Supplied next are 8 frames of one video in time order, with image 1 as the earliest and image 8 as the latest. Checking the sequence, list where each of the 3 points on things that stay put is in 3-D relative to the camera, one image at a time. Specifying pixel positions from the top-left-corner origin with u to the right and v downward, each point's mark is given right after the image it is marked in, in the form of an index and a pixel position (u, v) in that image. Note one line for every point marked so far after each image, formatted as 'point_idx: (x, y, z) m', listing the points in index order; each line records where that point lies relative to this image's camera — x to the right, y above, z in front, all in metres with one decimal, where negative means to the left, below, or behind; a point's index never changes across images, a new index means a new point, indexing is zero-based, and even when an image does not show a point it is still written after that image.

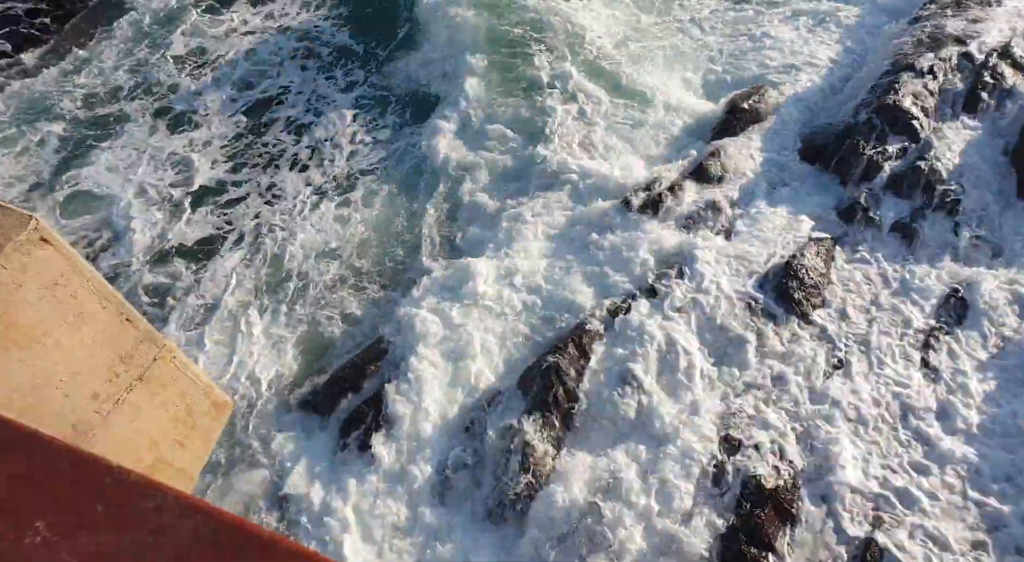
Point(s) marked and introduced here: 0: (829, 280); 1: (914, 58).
0: (+5.8, 0.0, +14.4) m
1: (+7.8, +4.3, +15.3) m
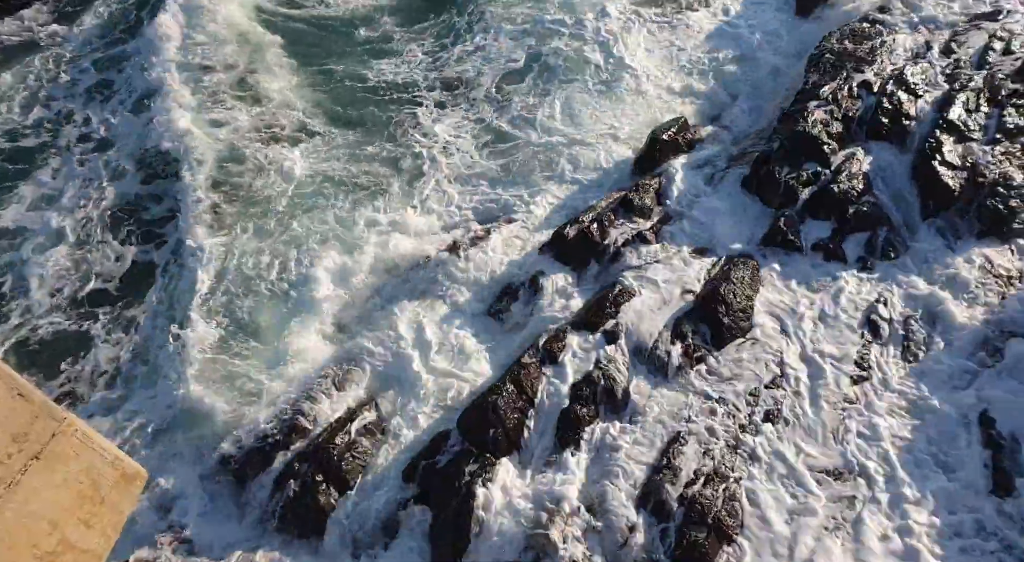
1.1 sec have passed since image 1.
0: (+4.5, -0.4, +14.7) m
1: (+6.2, +3.9, +16.0) m
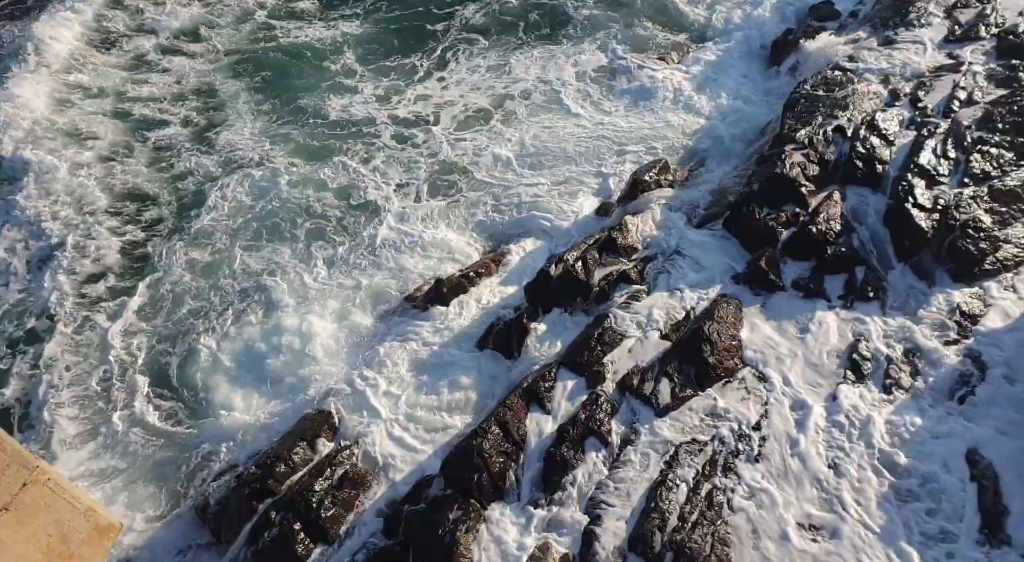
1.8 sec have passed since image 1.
0: (+4.3, -1.2, +14.9) m
1: (+5.8, +3.1, +16.6) m
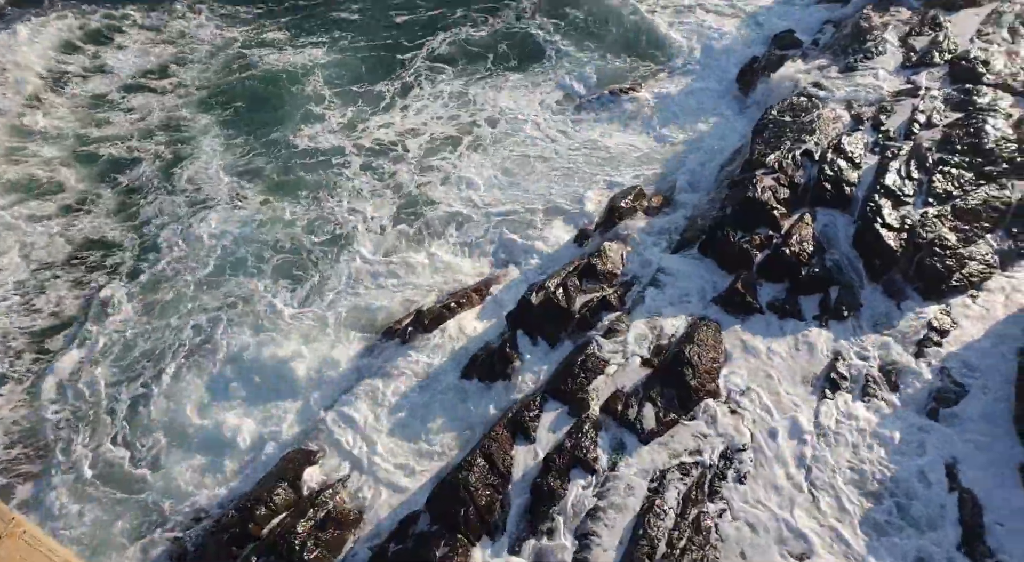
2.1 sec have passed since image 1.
0: (+4.0, -1.6, +15.0) m
1: (+5.3, +2.7, +16.9) m
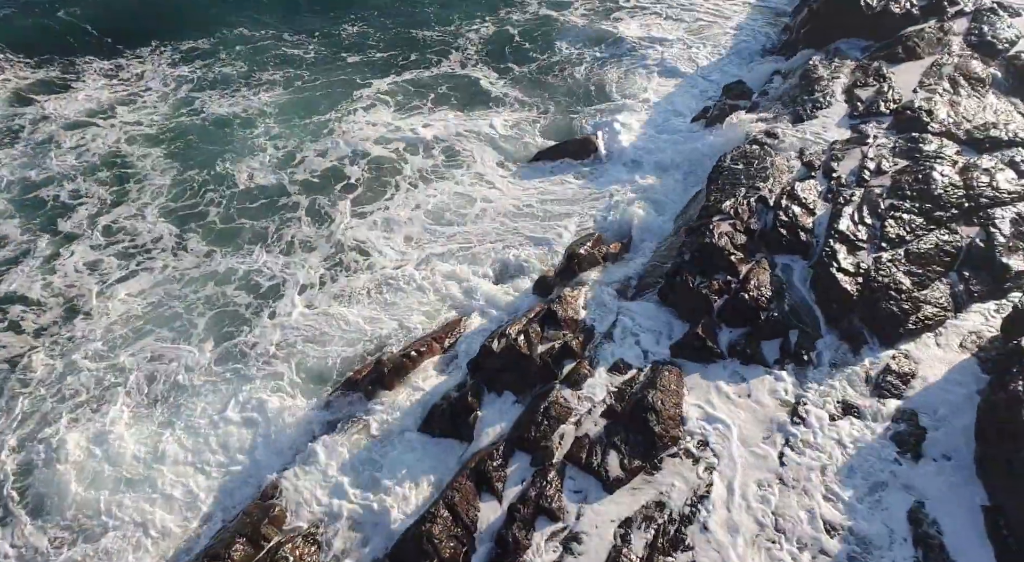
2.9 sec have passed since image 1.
0: (+3.3, -2.5, +15.0) m
1: (+4.5, +1.7, +17.3) m
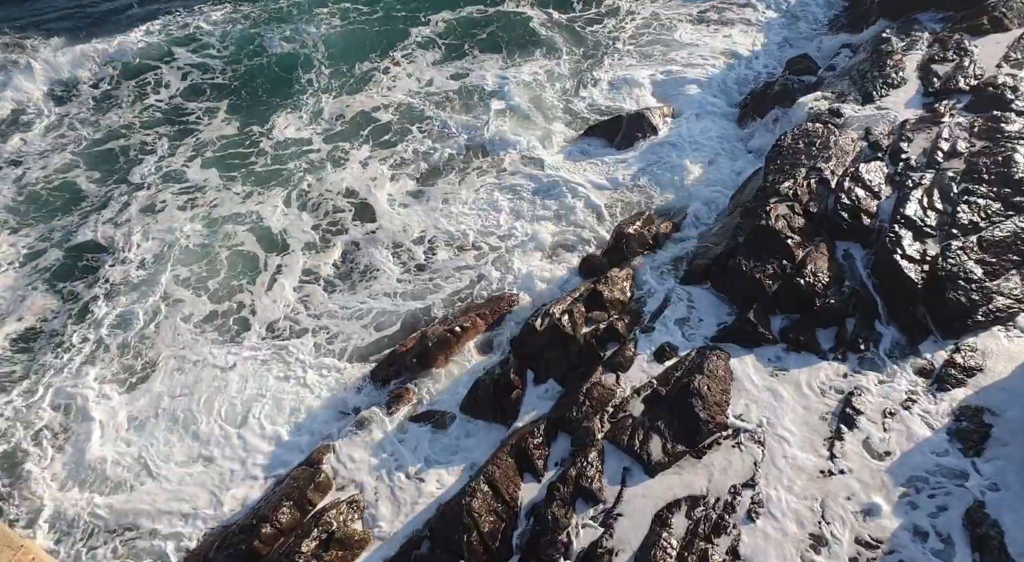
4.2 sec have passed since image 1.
0: (+4.0, -2.2, +14.7) m
1: (+5.6, +2.0, +16.6) m
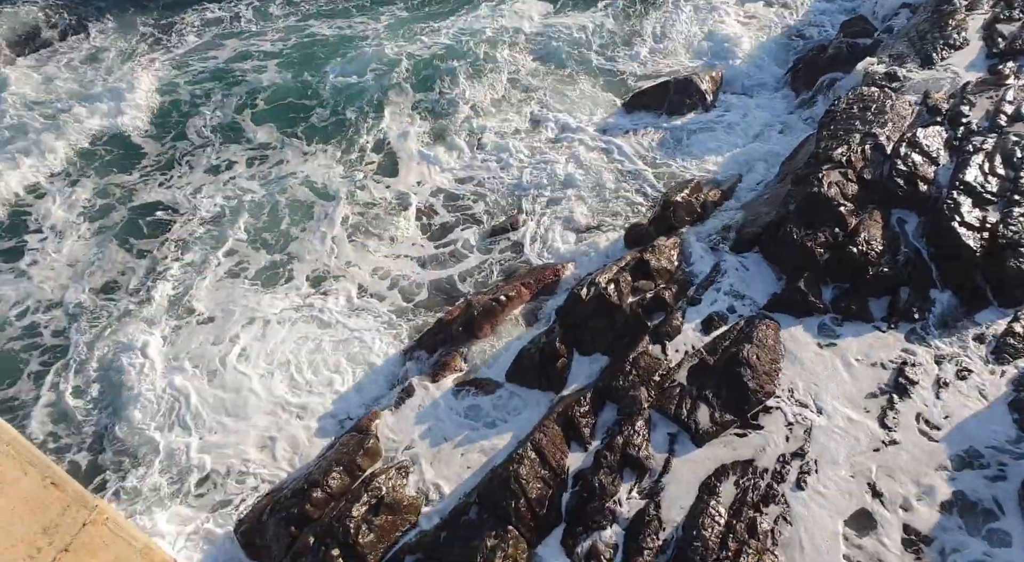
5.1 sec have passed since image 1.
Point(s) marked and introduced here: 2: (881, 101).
0: (+4.9, -1.6, +14.5) m
1: (+6.5, +2.7, +16.2) m
2: (+8.0, +3.9, +17.0) m
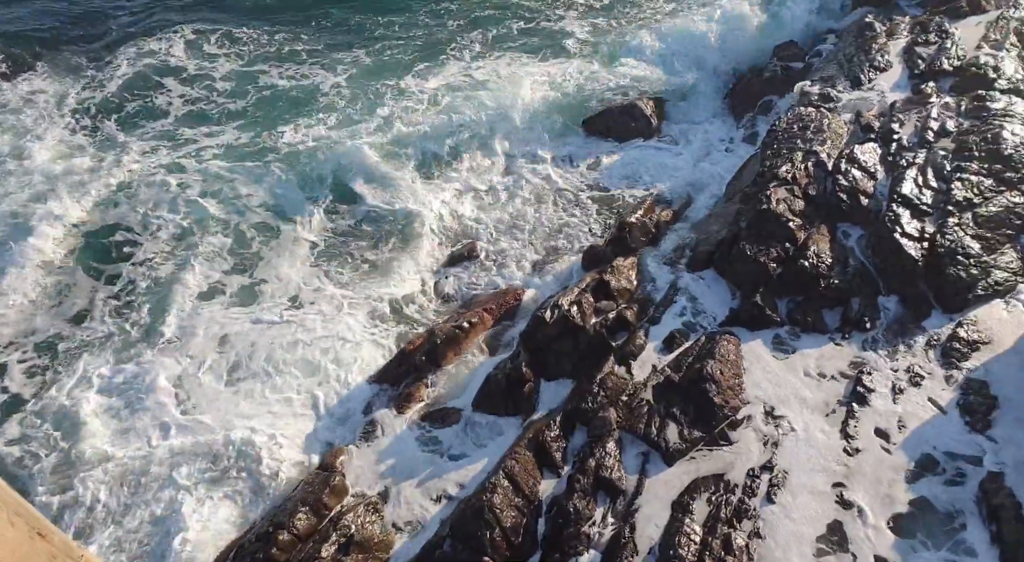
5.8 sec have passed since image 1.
0: (+4.3, -1.9, +14.8) m
1: (+5.6, +2.3, +17.0) m
2: (+7.0, +3.5, +17.9) m
